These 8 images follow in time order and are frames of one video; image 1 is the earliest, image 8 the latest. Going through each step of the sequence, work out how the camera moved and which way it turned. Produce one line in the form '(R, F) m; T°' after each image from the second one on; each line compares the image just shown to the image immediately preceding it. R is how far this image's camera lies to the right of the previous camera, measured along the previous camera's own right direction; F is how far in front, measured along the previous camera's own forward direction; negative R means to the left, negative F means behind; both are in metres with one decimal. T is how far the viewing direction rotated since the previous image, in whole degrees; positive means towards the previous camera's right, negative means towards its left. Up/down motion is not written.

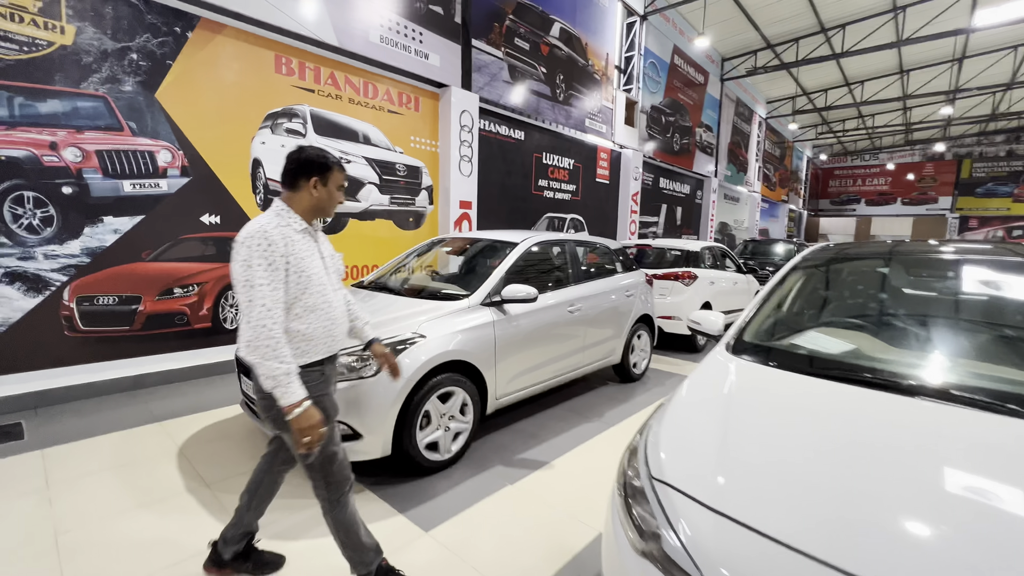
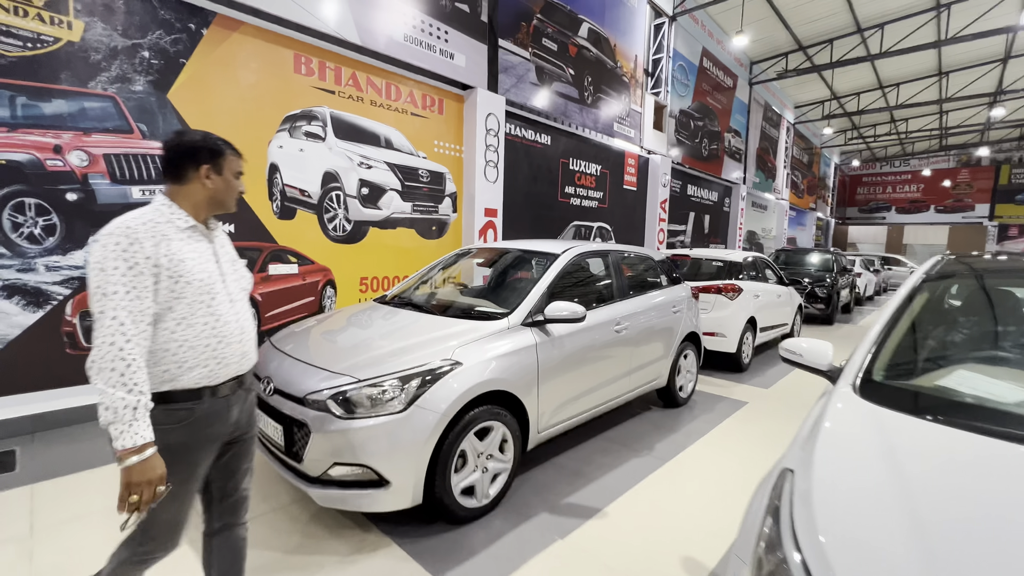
(-0.2, +0.4) m; -2°
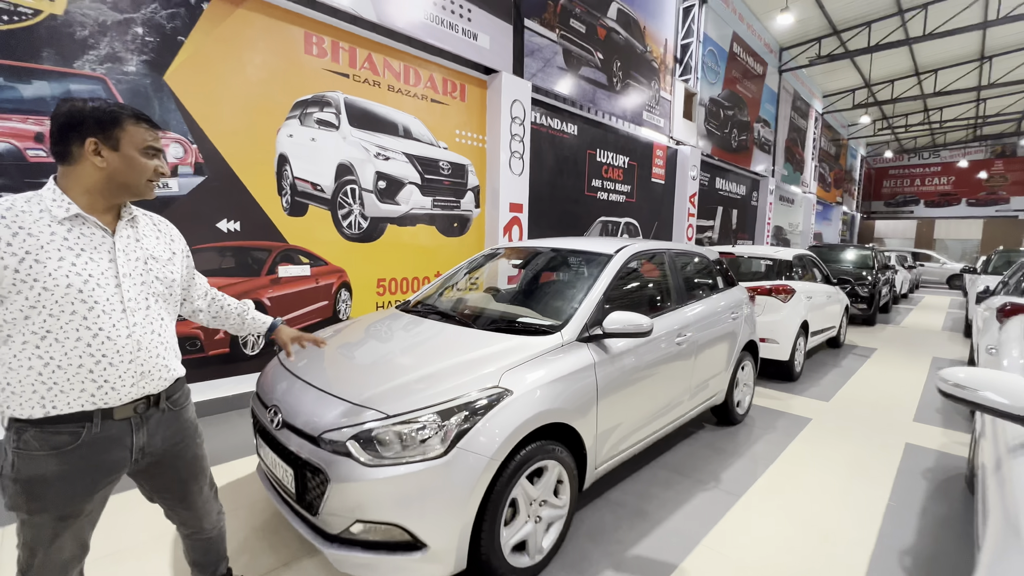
(-0.2, +0.5) m; -1°
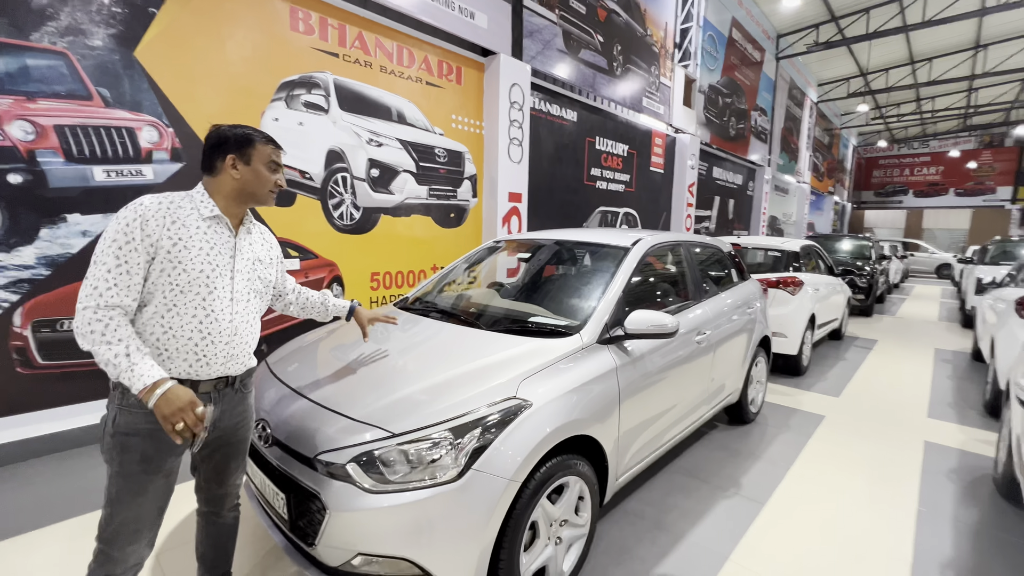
(-0.1, +0.2) m; +1°
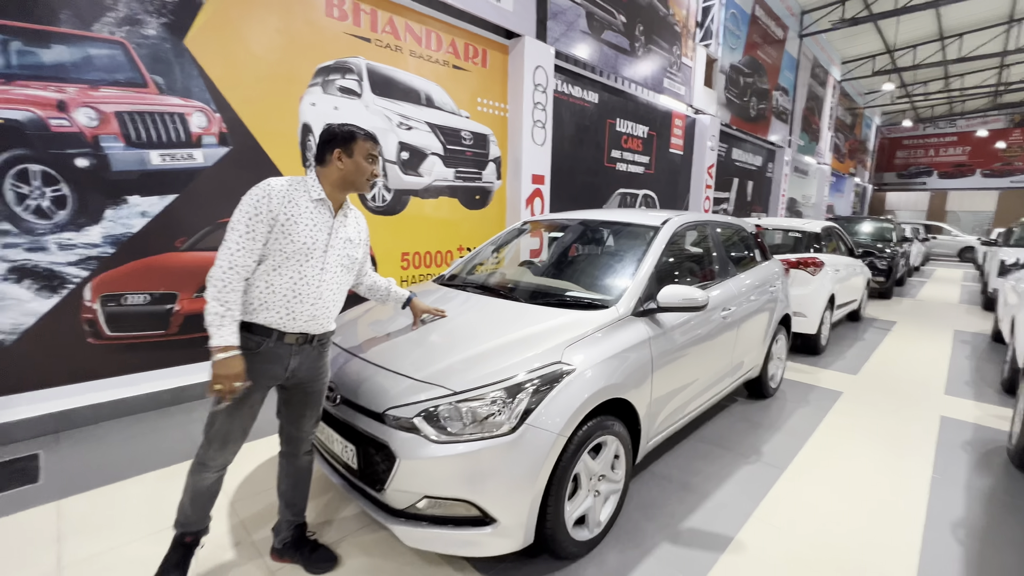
(-0.1, -0.2) m; -1°
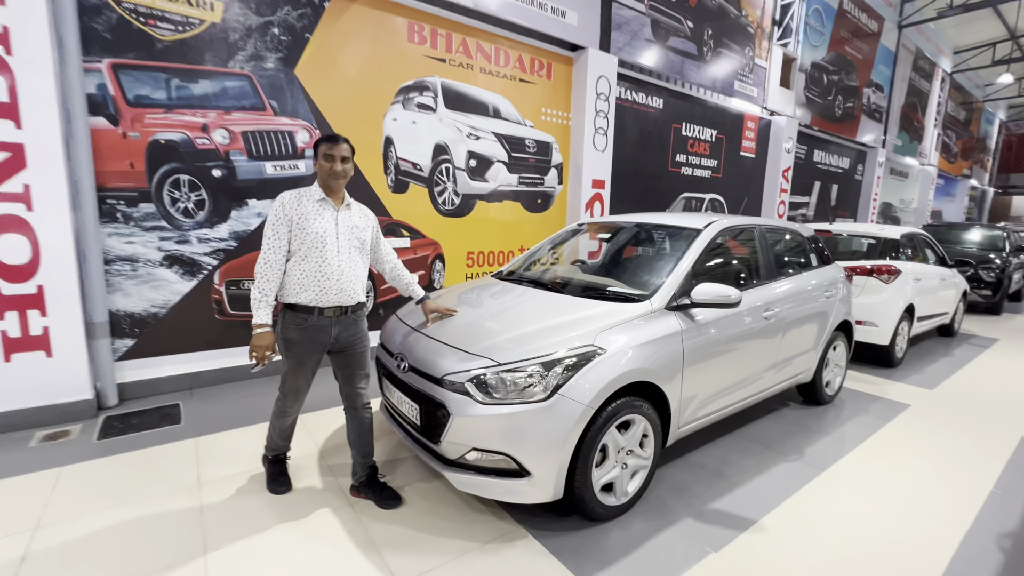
(+0.1, -0.3) m; -9°
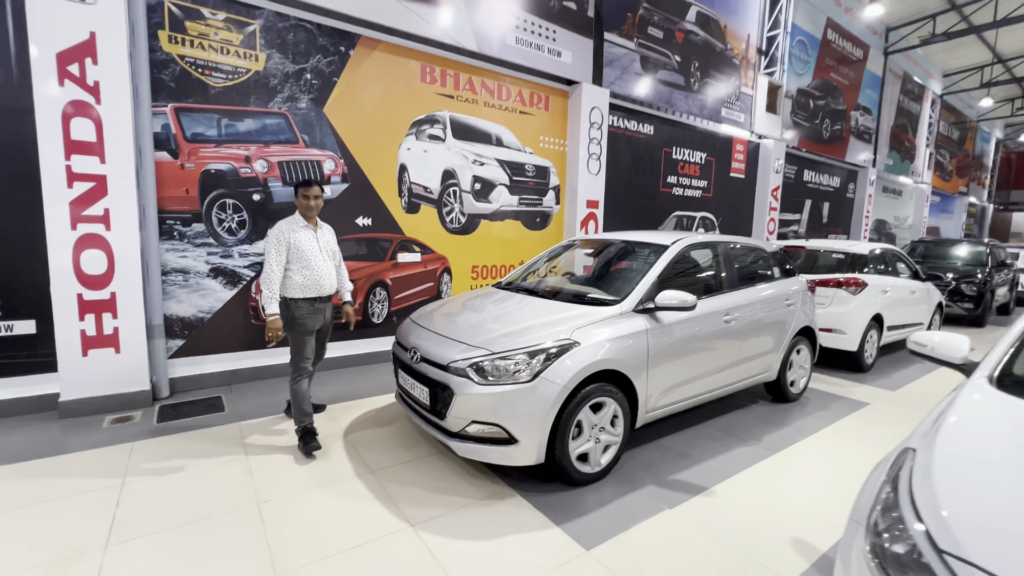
(+0.1, -0.5) m; -1°
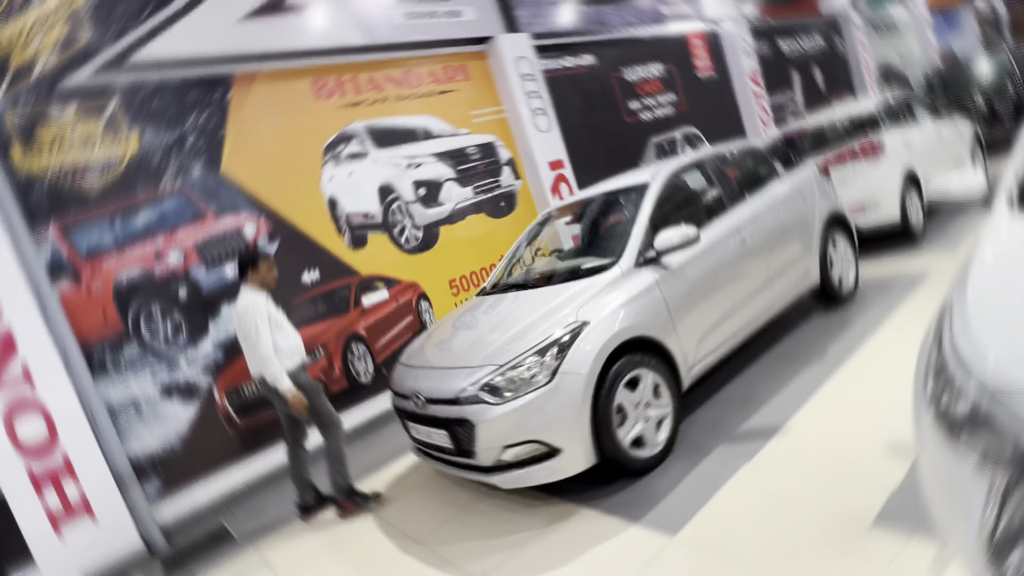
(+0.5, +0.5) m; -4°
